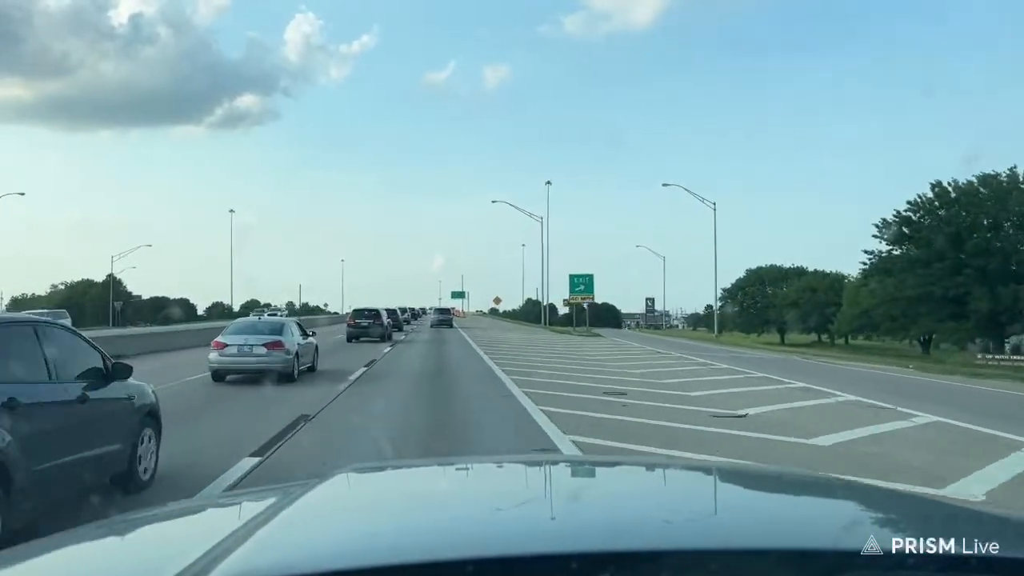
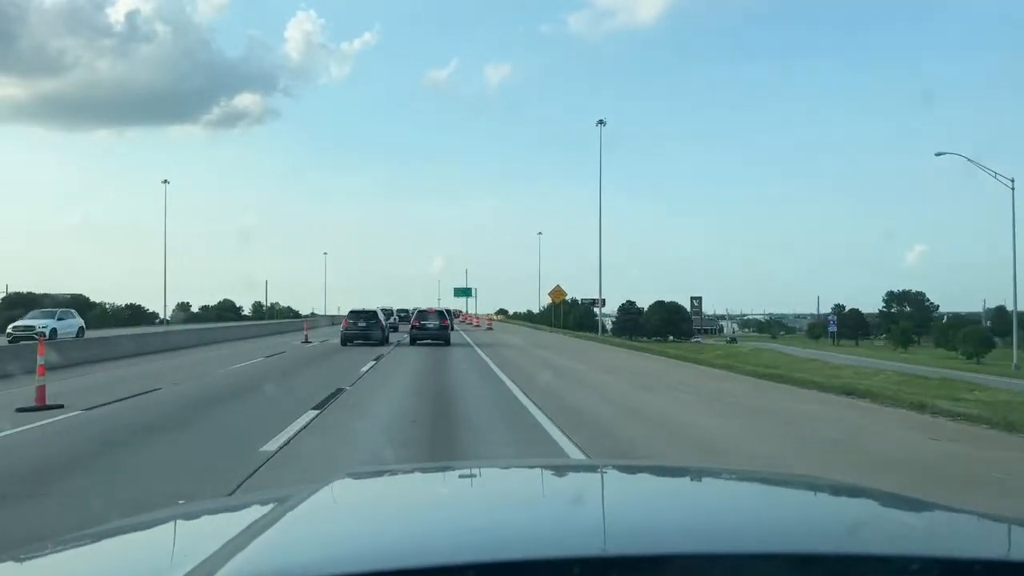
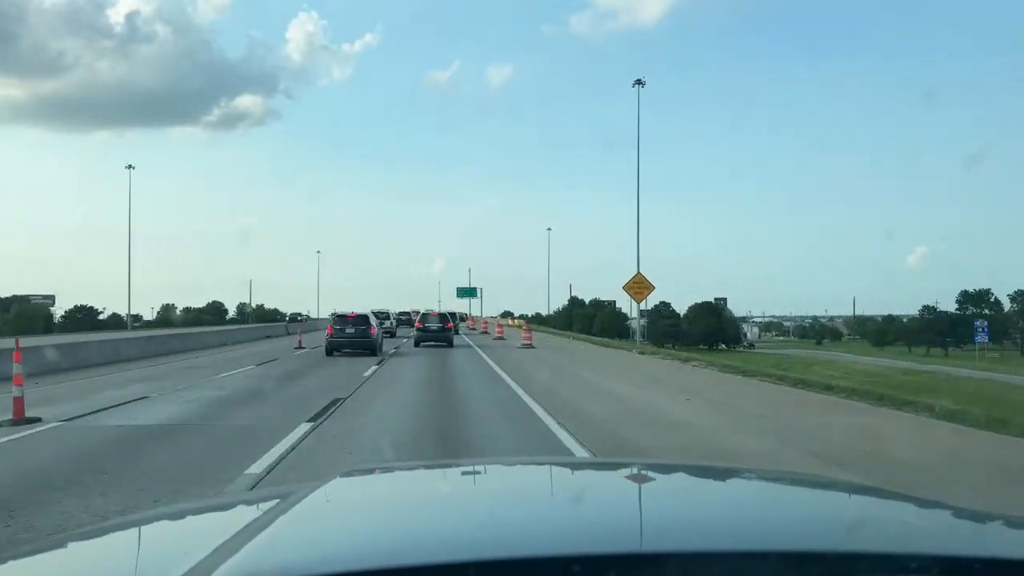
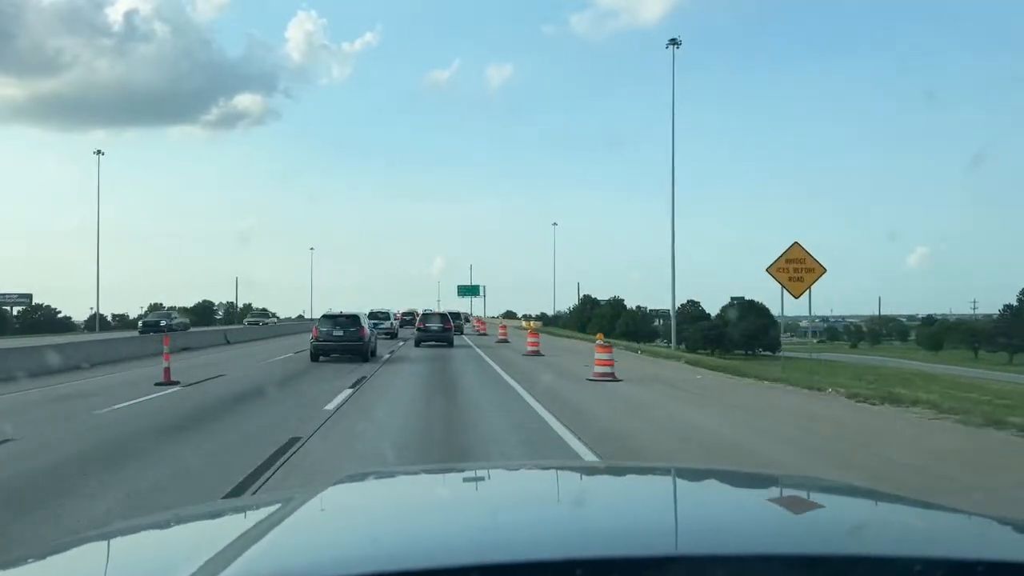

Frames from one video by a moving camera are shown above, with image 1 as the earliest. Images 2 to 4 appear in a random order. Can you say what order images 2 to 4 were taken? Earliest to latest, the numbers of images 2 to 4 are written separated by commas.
2, 3, 4
